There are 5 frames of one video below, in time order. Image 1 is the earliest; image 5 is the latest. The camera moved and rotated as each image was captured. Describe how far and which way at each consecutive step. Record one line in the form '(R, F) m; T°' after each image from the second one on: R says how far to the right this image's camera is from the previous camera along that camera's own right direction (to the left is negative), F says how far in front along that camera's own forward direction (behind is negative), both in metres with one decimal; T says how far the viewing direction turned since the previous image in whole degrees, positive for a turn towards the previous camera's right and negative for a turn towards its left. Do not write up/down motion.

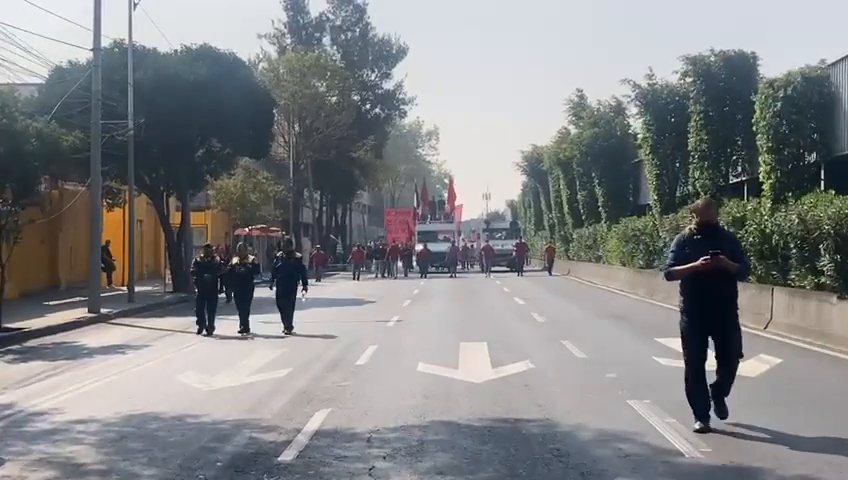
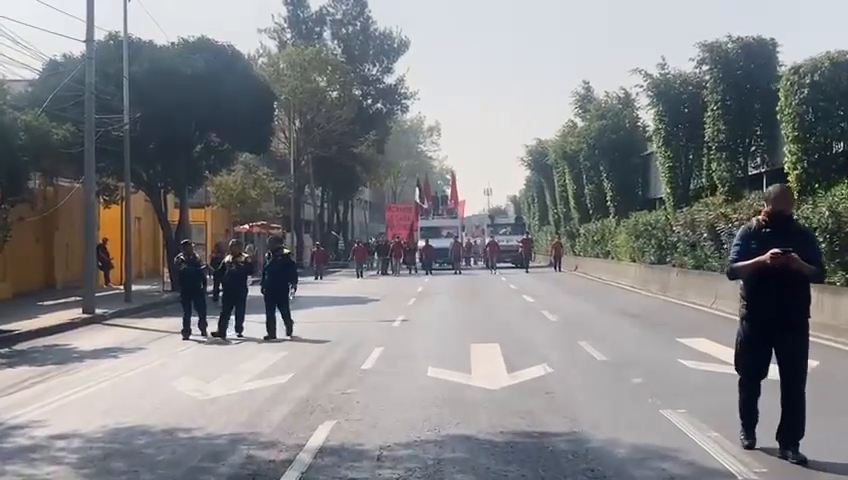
(-0.1, +1.0) m; 0°
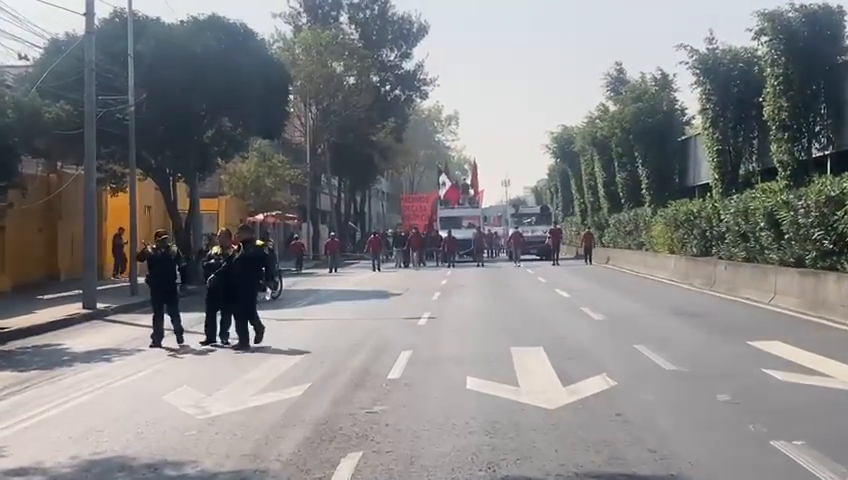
(-0.3, +2.3) m; -1°
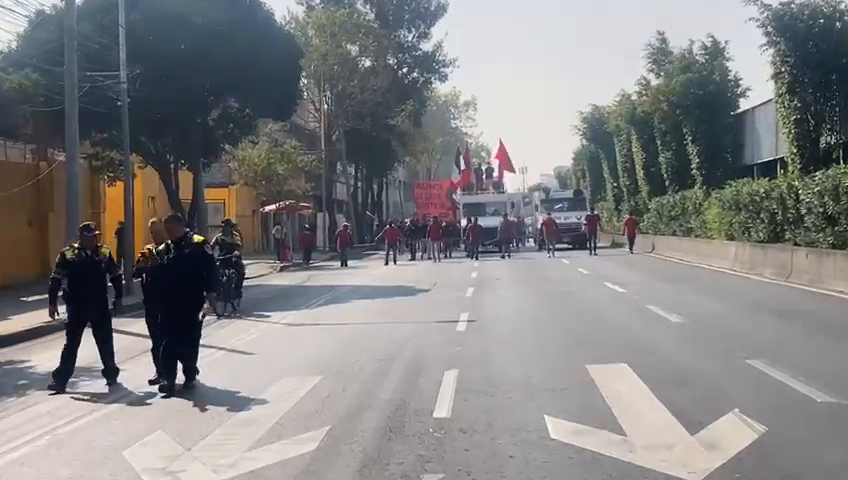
(-0.4, +3.7) m; -1°
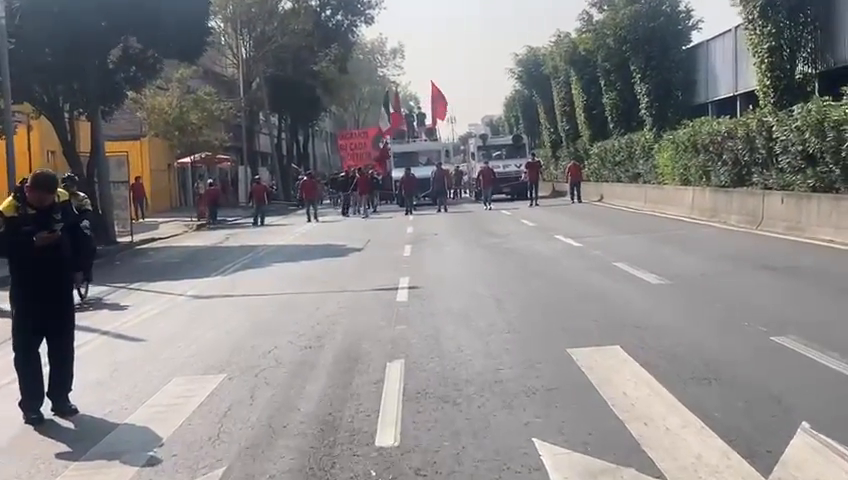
(0.0, +3.1) m; +4°
